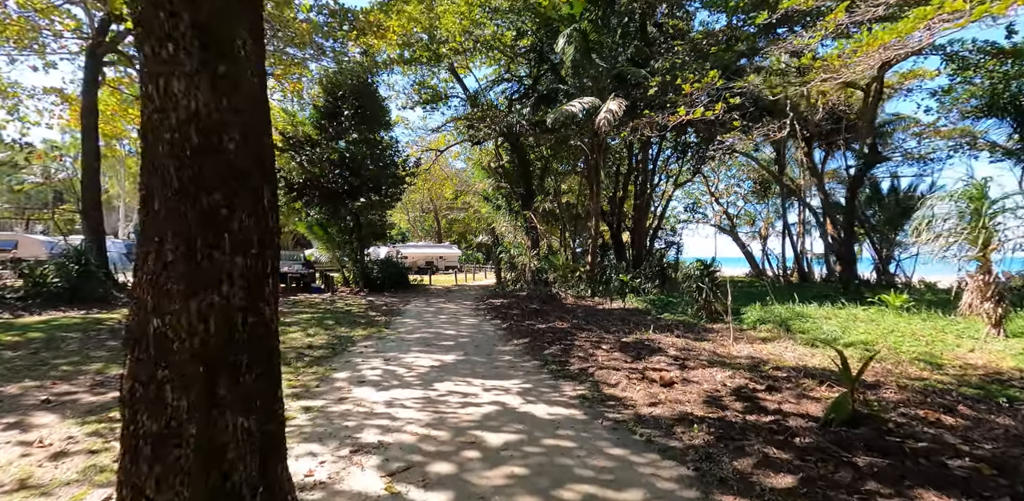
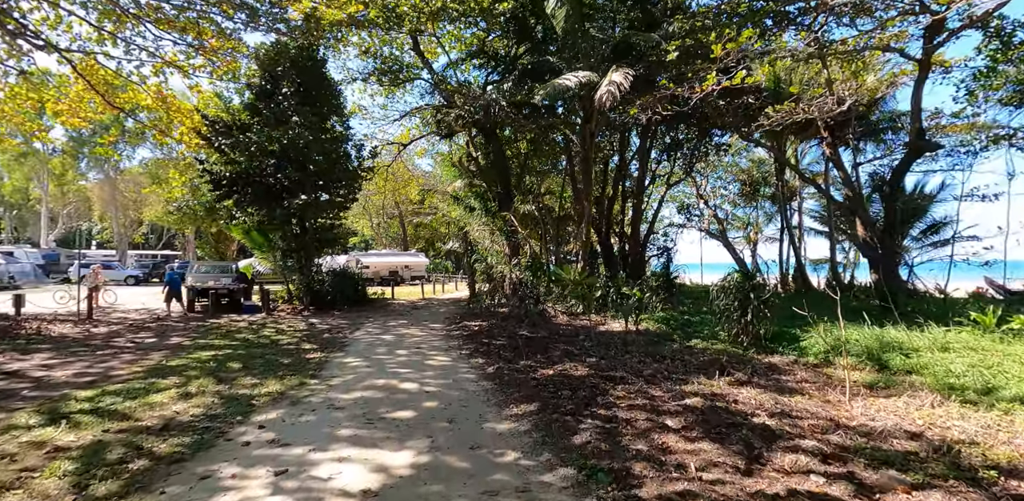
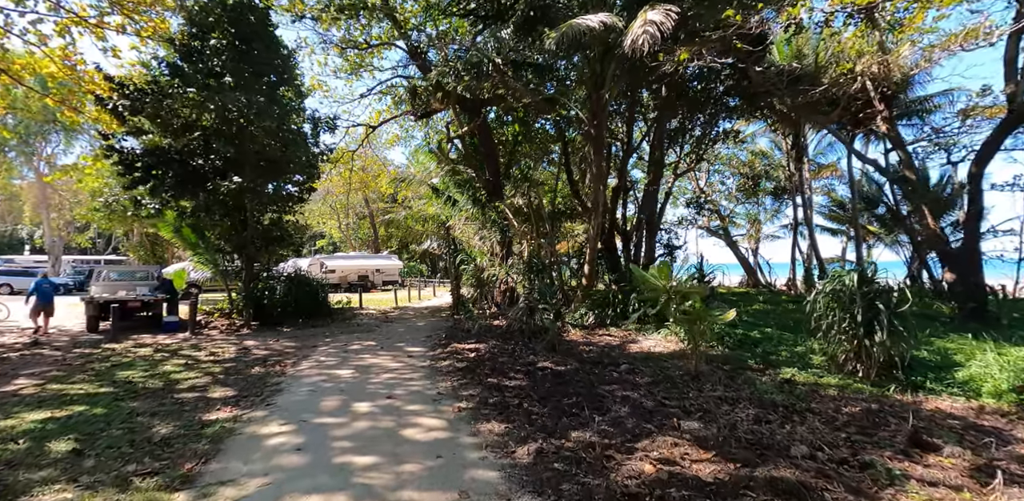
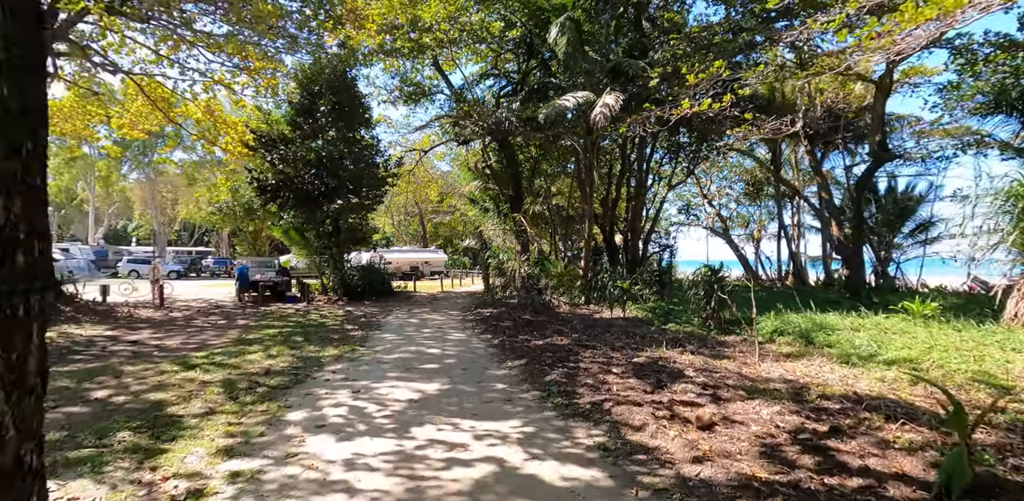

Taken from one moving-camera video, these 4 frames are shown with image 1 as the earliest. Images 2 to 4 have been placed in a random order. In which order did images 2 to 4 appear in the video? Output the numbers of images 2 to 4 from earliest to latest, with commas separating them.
4, 2, 3
